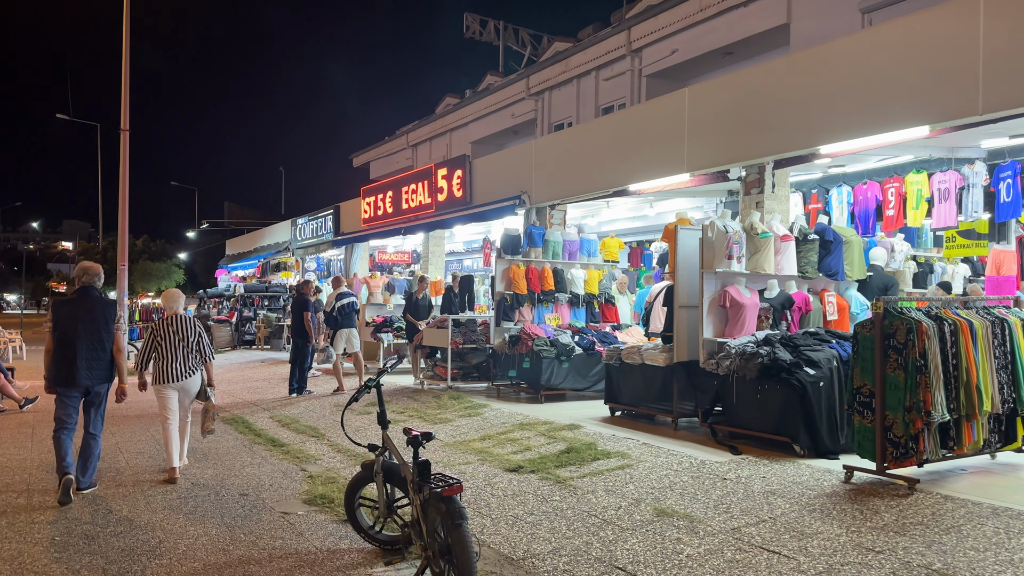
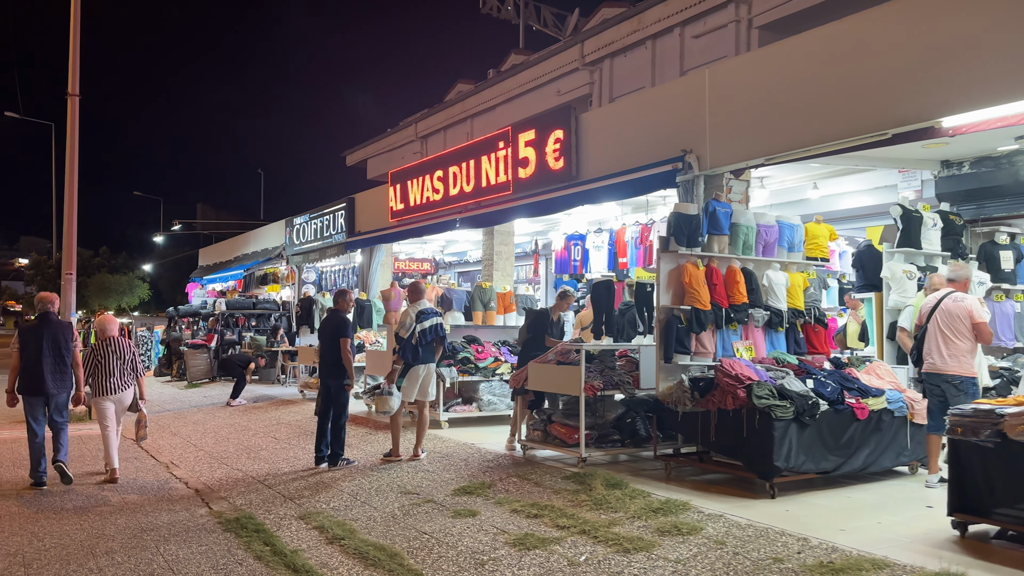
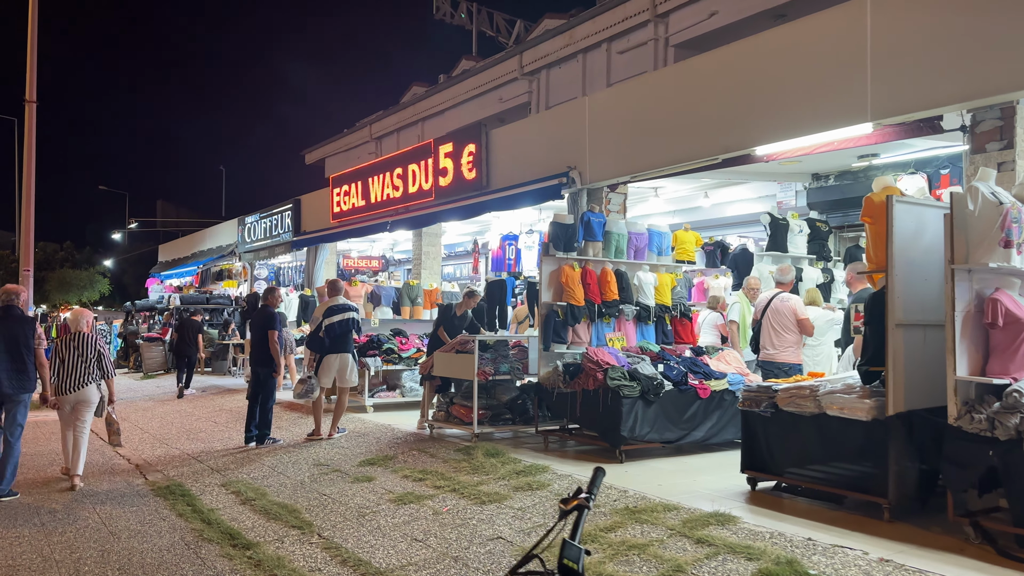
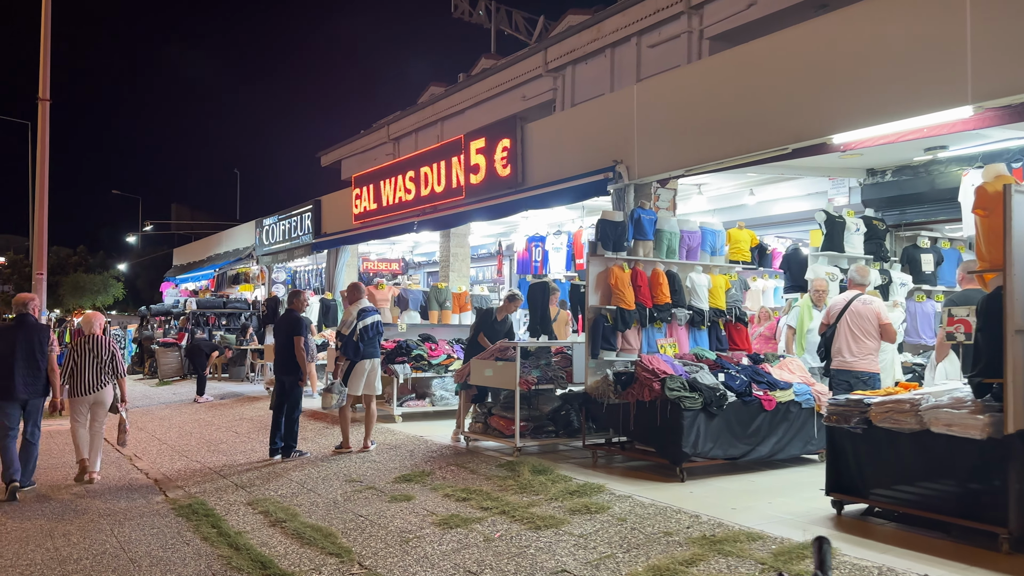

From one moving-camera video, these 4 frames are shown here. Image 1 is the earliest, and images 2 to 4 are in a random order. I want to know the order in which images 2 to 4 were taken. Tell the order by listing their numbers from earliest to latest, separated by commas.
3, 4, 2
